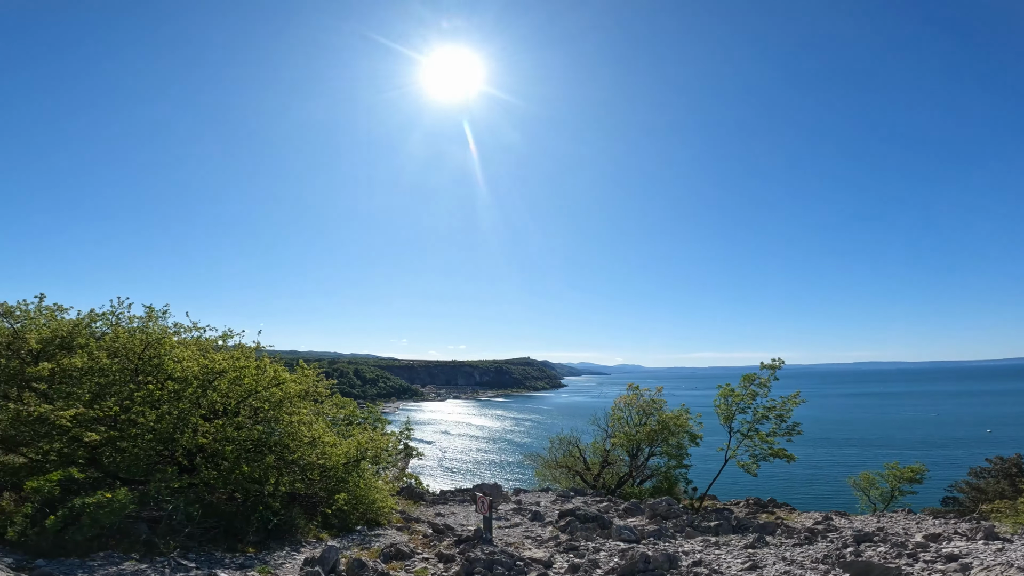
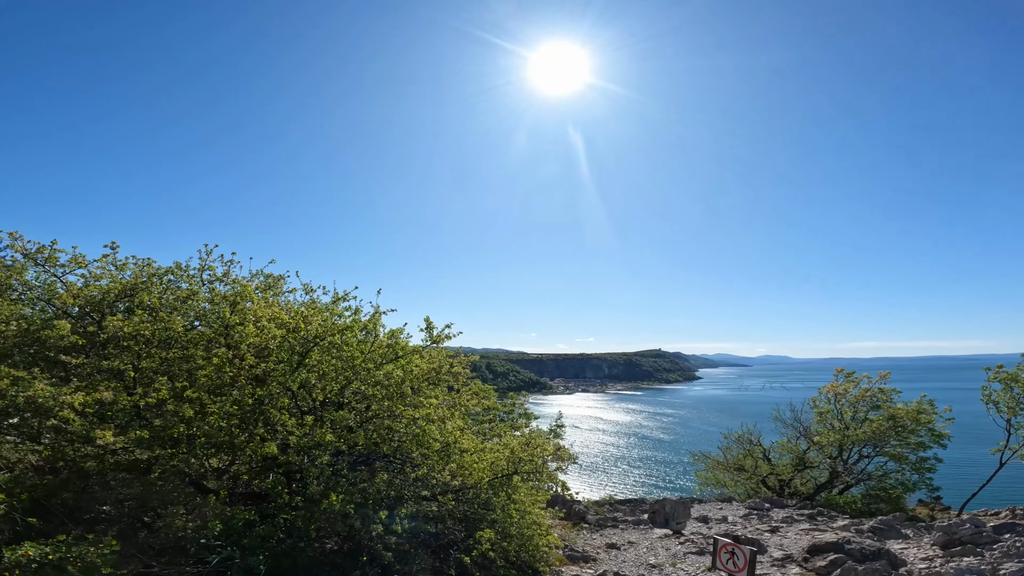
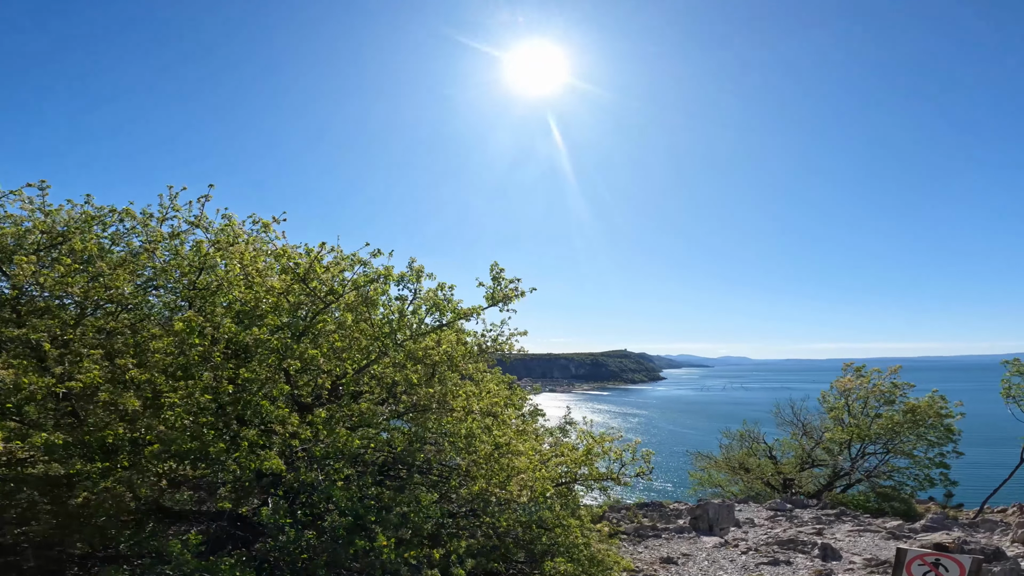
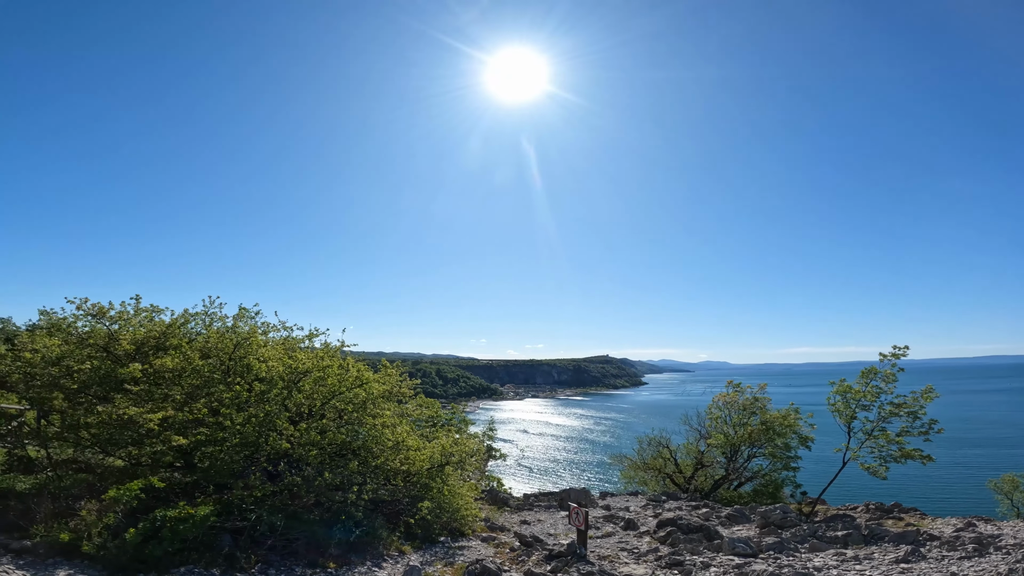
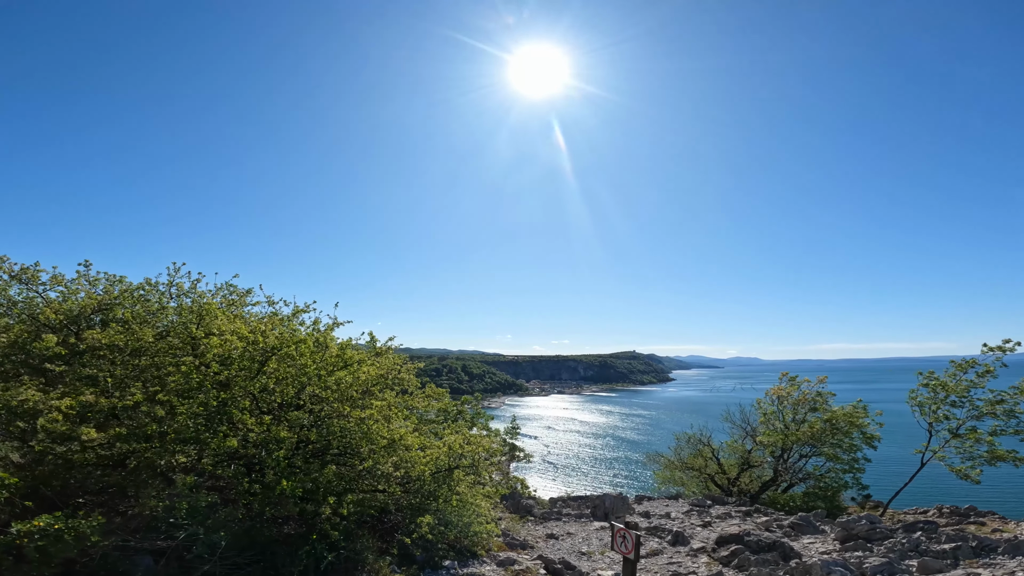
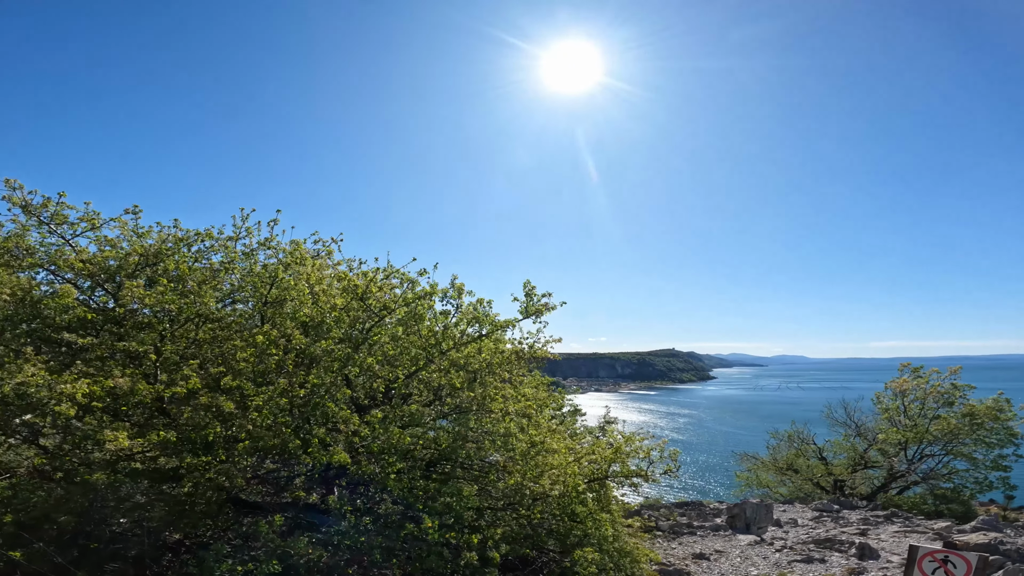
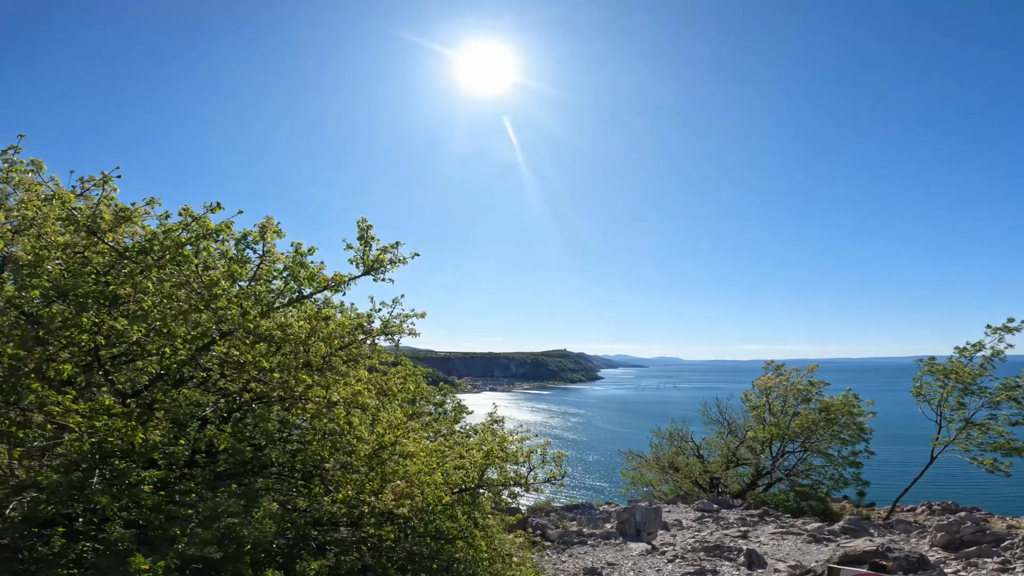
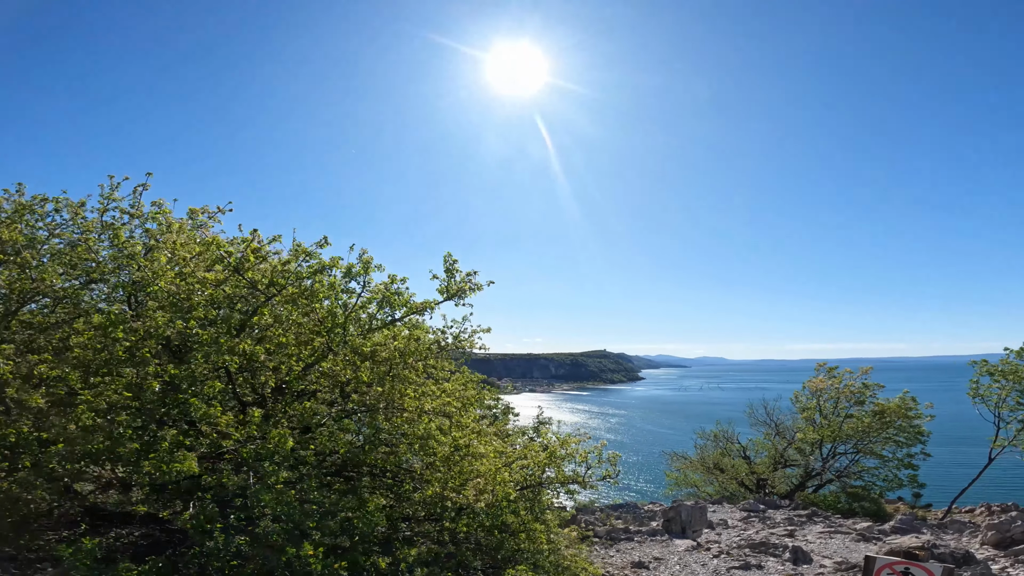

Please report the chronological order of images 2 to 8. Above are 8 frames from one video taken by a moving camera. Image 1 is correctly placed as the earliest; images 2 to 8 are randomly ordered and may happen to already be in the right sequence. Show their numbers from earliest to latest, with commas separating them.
4, 5, 2, 6, 3, 8, 7
